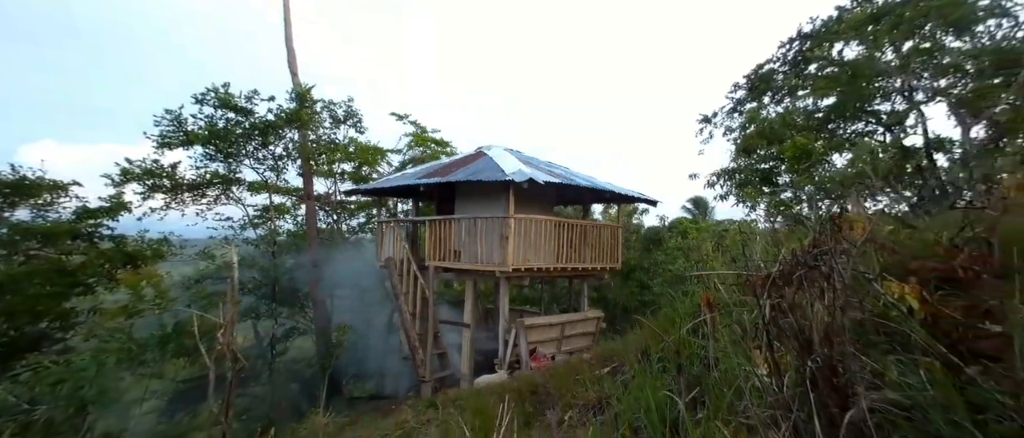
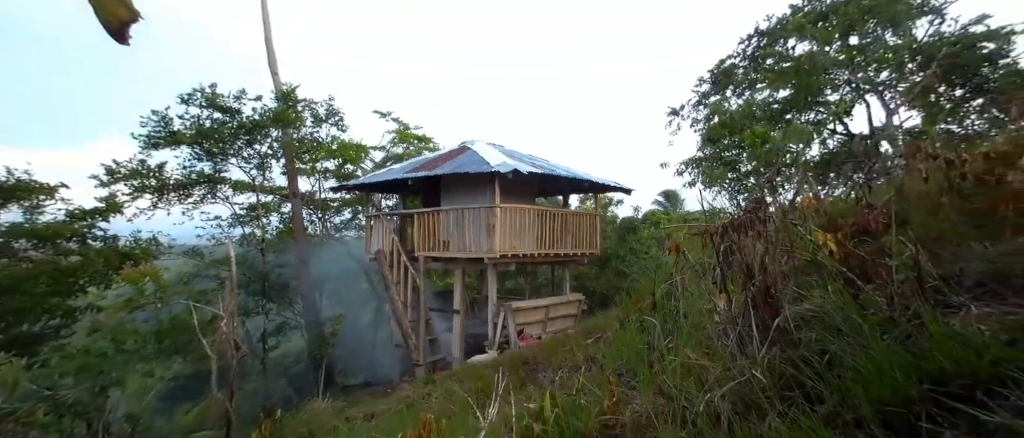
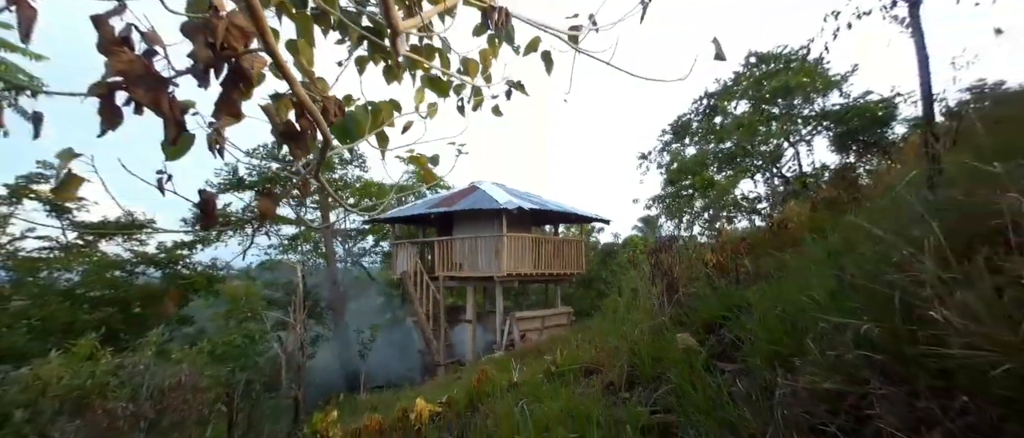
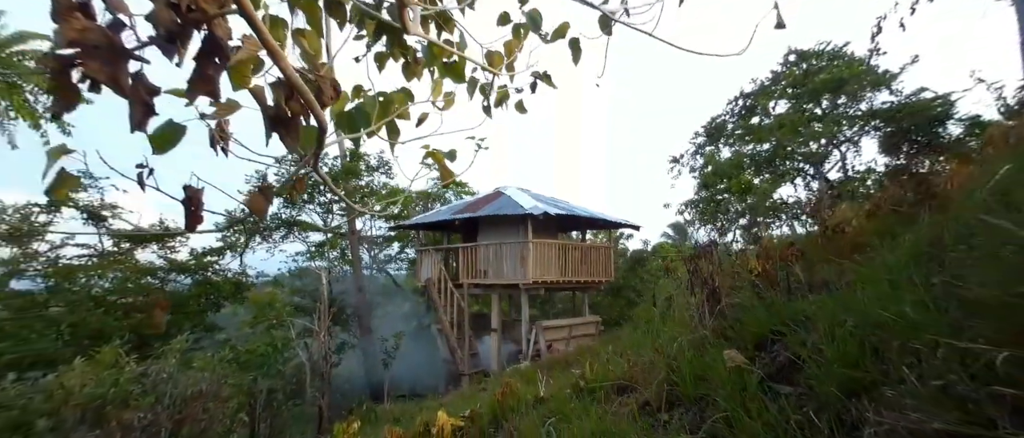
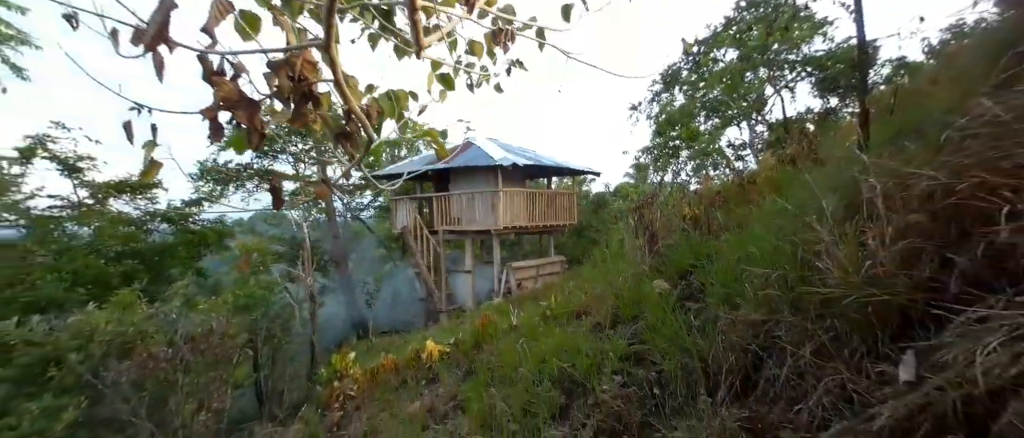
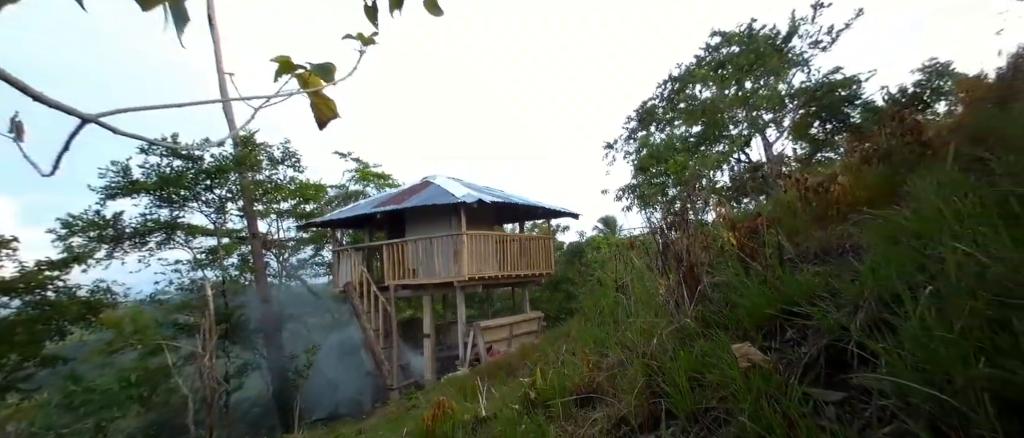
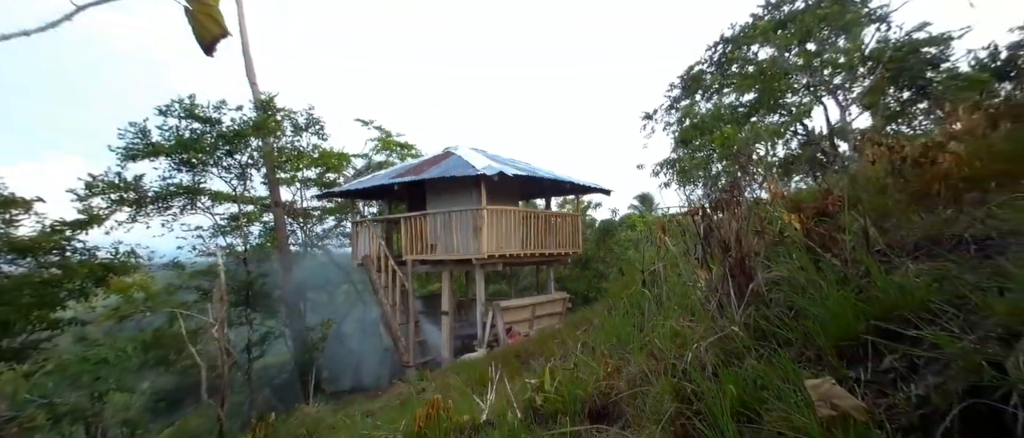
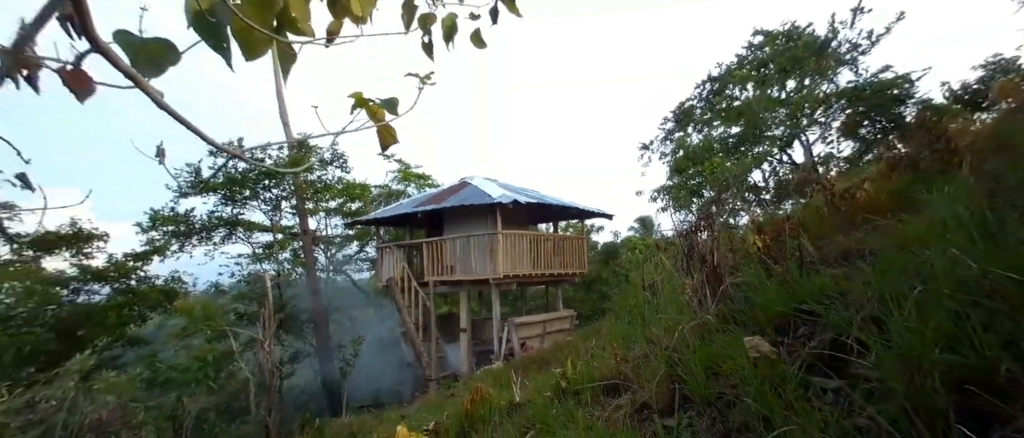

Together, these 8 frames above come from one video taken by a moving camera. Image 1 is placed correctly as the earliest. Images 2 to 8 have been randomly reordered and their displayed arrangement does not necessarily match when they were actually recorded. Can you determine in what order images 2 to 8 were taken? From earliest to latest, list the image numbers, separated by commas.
2, 7, 6, 8, 4, 3, 5
